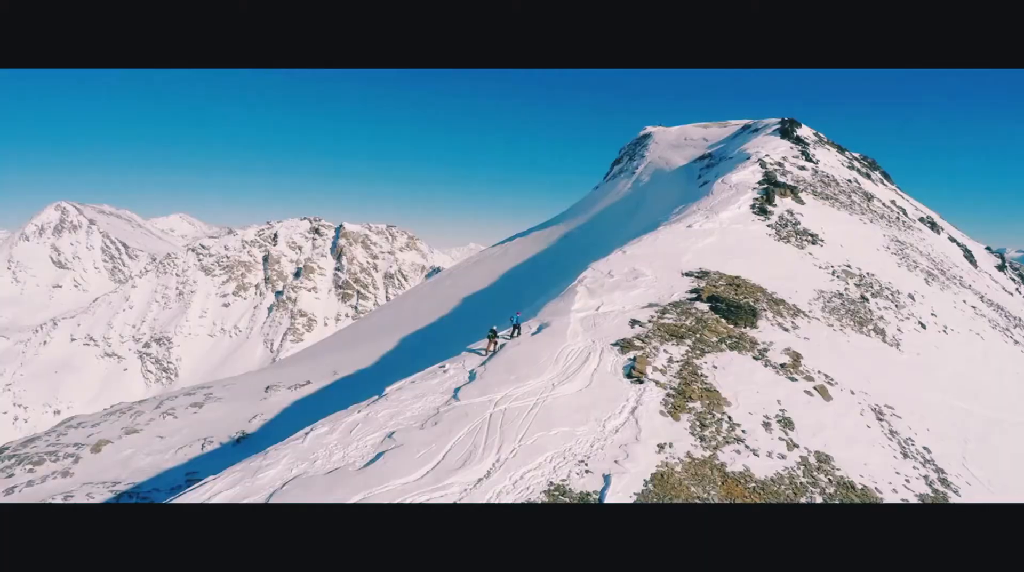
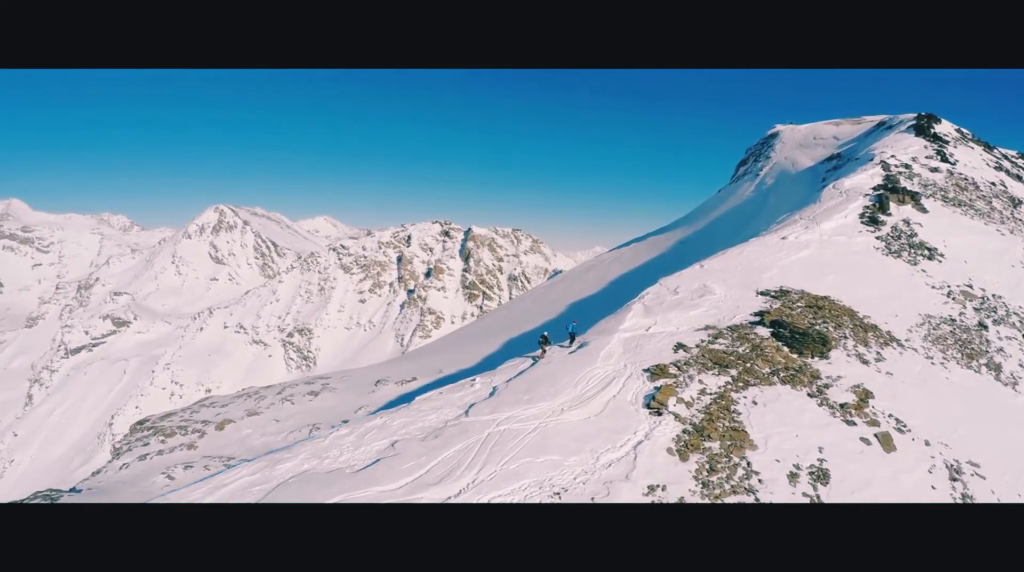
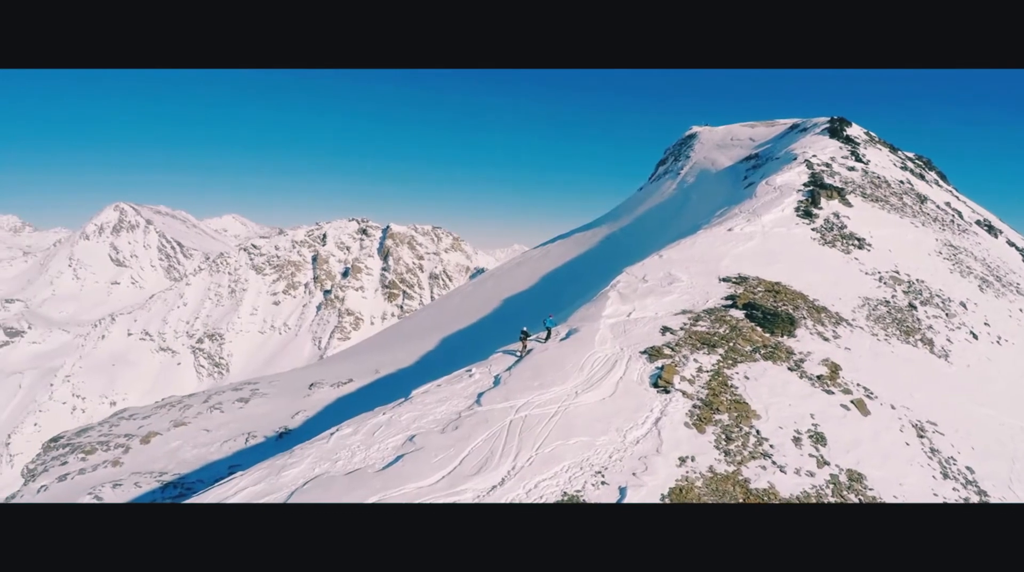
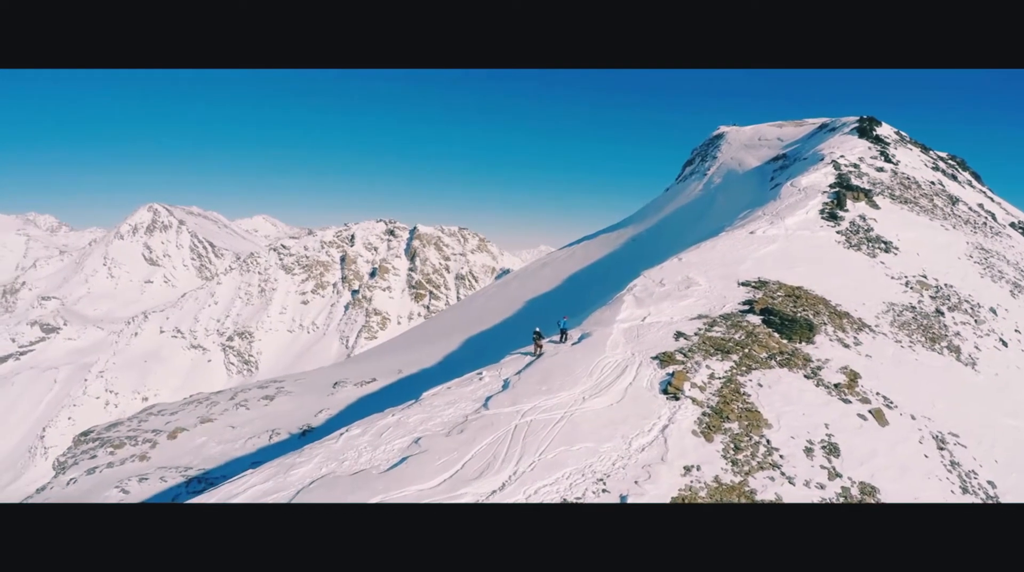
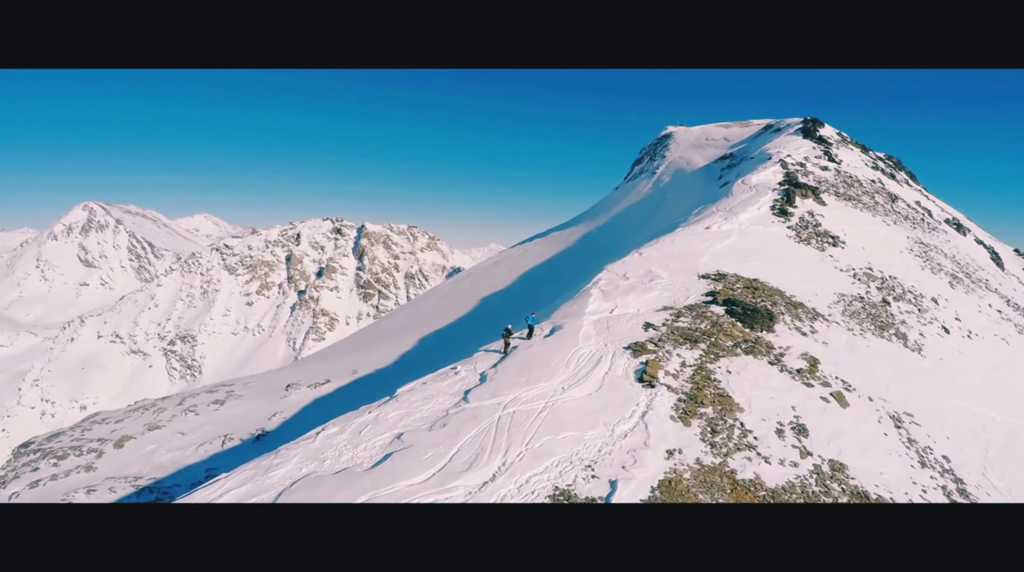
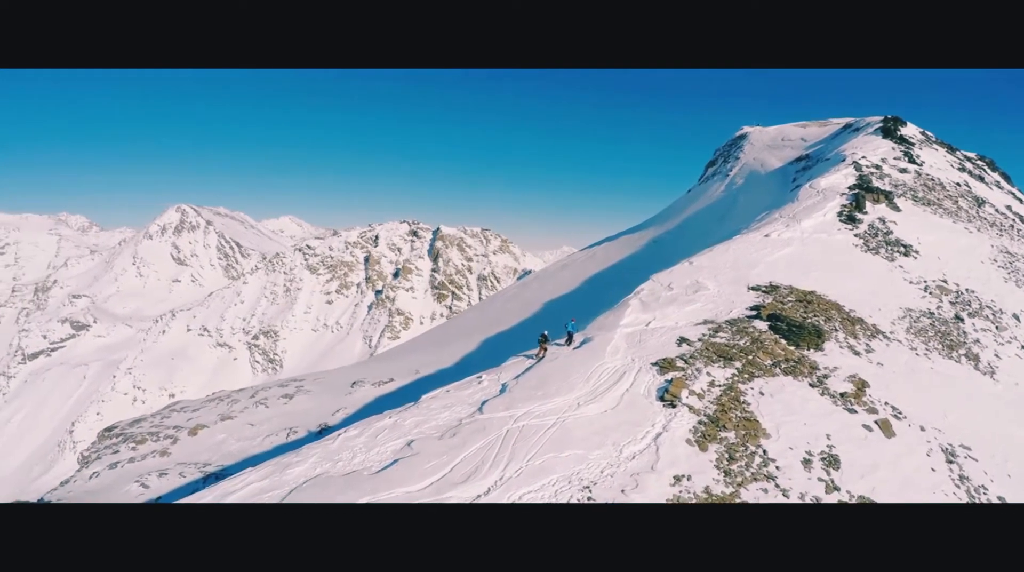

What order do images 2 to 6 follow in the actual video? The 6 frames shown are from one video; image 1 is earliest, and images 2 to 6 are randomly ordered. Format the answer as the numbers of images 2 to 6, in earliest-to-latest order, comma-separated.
5, 3, 4, 6, 2
